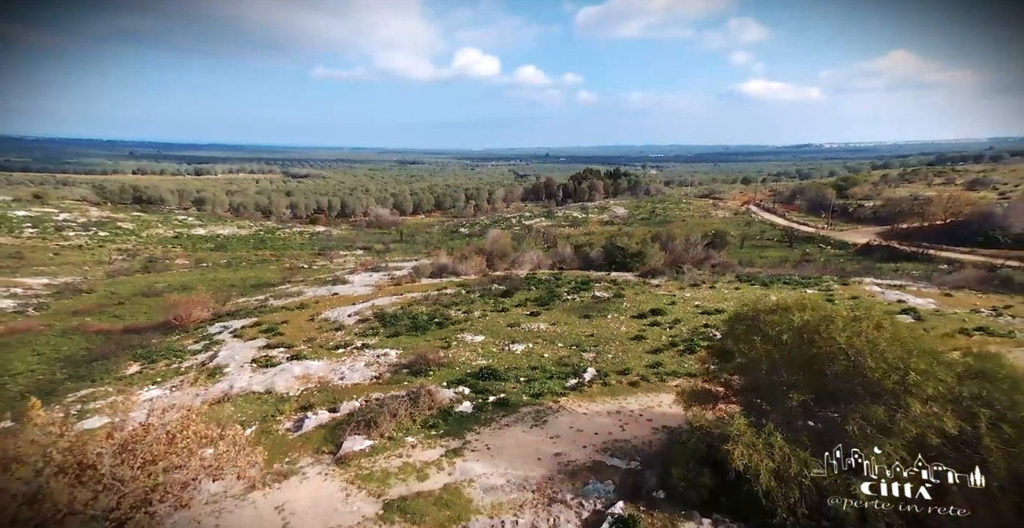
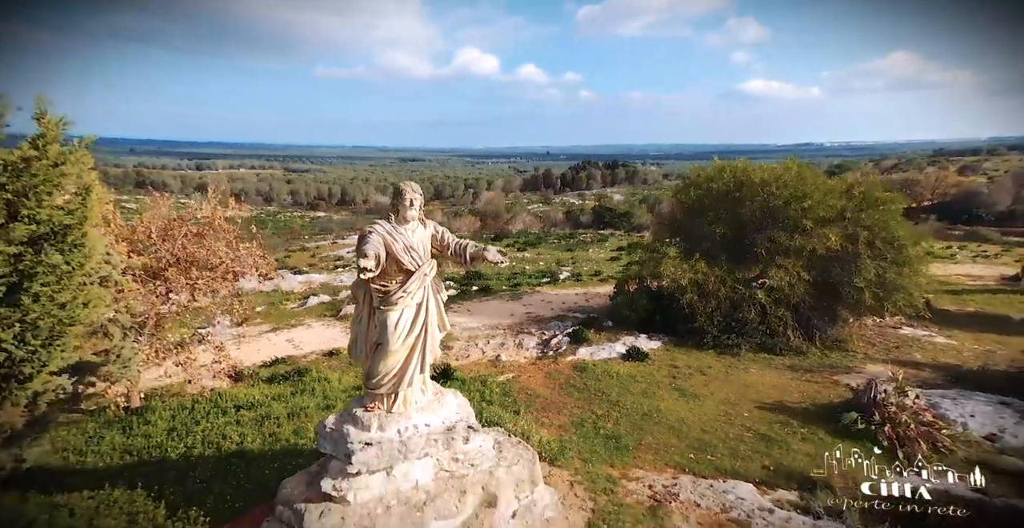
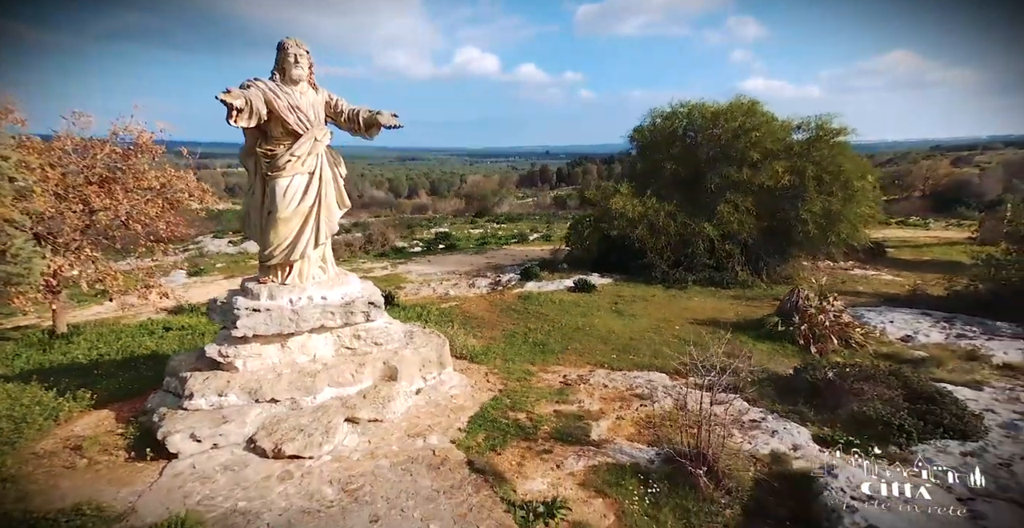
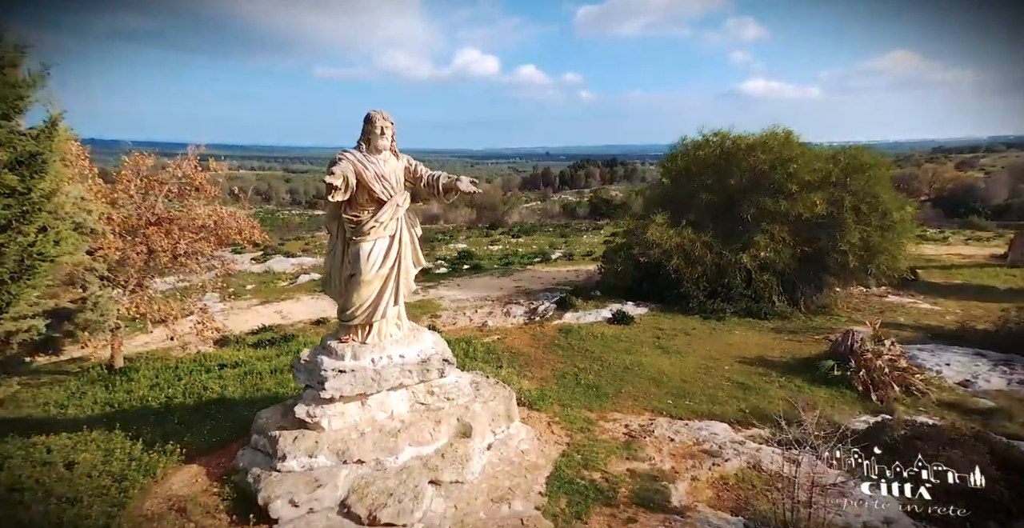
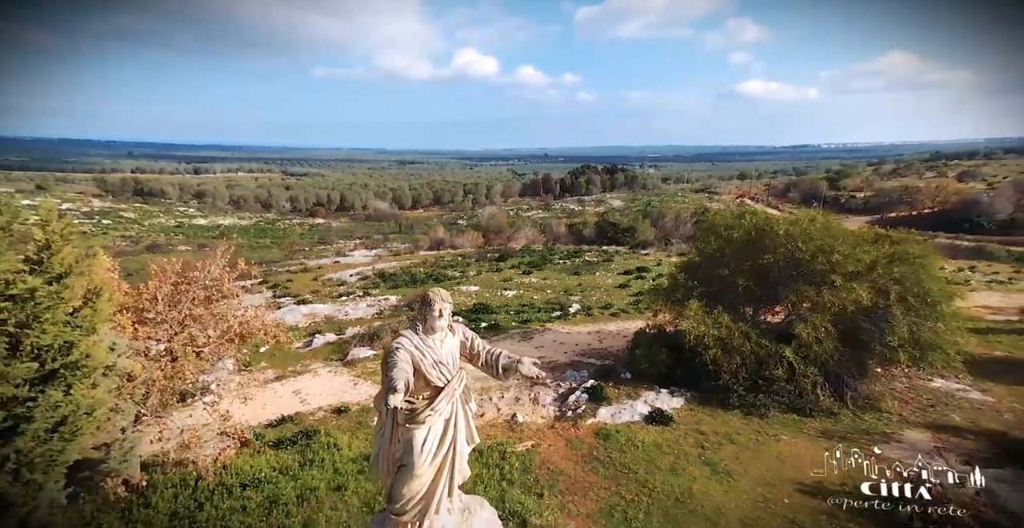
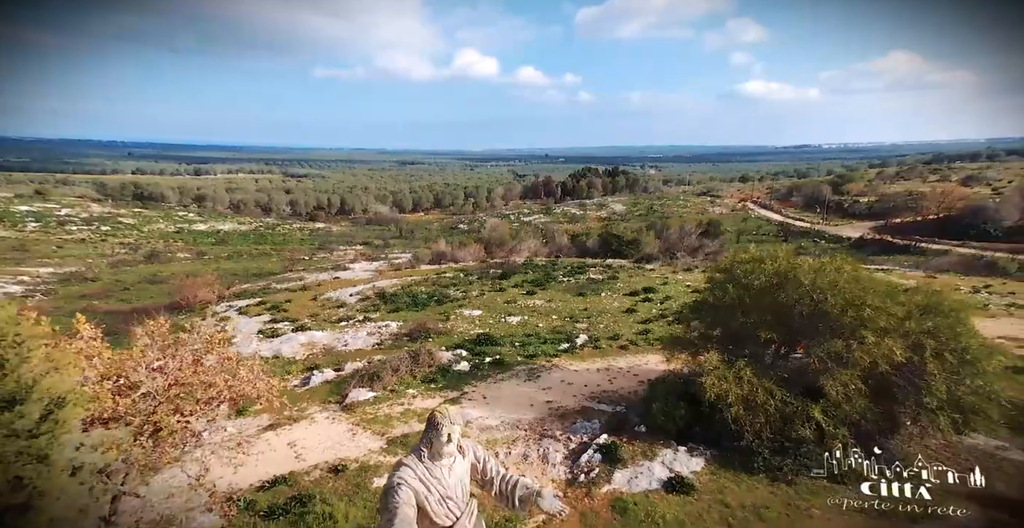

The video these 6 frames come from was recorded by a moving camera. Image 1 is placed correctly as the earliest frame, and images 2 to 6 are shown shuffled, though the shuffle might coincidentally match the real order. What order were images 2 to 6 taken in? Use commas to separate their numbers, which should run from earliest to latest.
6, 5, 2, 4, 3
